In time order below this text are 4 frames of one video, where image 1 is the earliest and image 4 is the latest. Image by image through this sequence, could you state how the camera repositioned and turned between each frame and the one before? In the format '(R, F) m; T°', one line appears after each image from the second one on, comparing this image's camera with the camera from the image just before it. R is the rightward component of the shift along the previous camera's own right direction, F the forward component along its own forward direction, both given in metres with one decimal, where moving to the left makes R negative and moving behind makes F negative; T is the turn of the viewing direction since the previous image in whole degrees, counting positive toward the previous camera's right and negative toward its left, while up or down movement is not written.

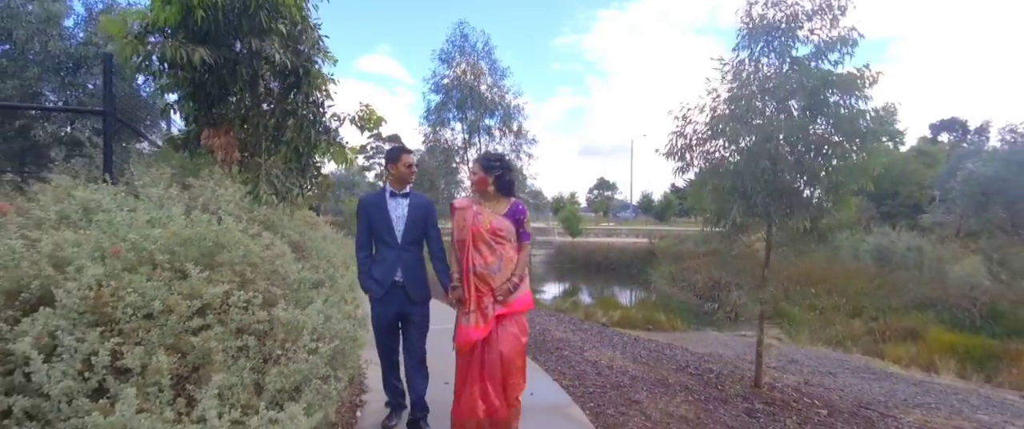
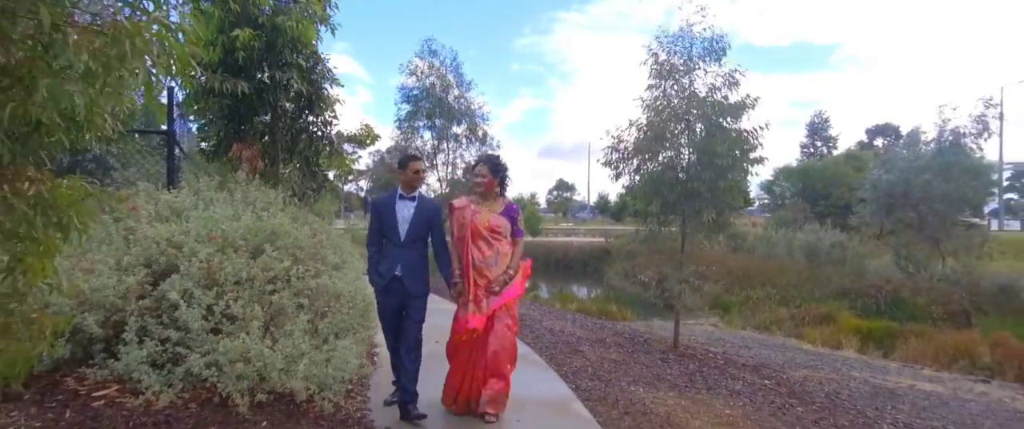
(-0.2, -1.5) m; +4°
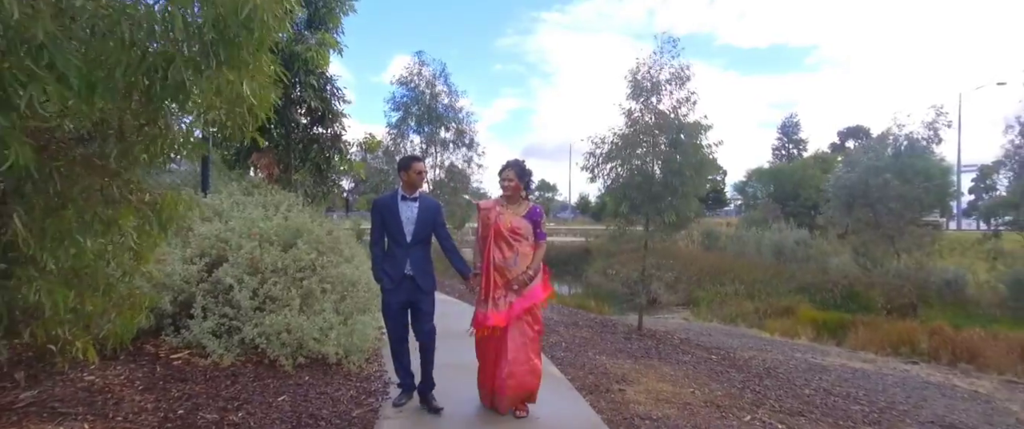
(-0.1, -1.0) m; +2°
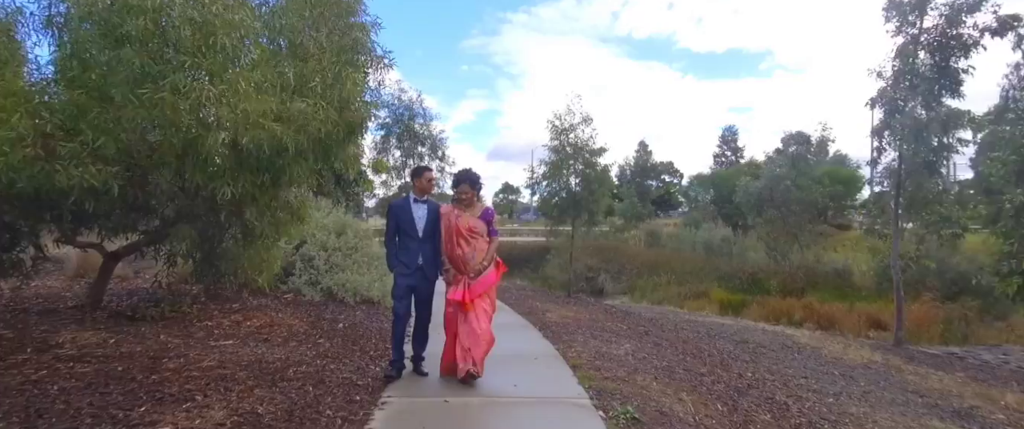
(-0.1, -3.5) m; +4°
